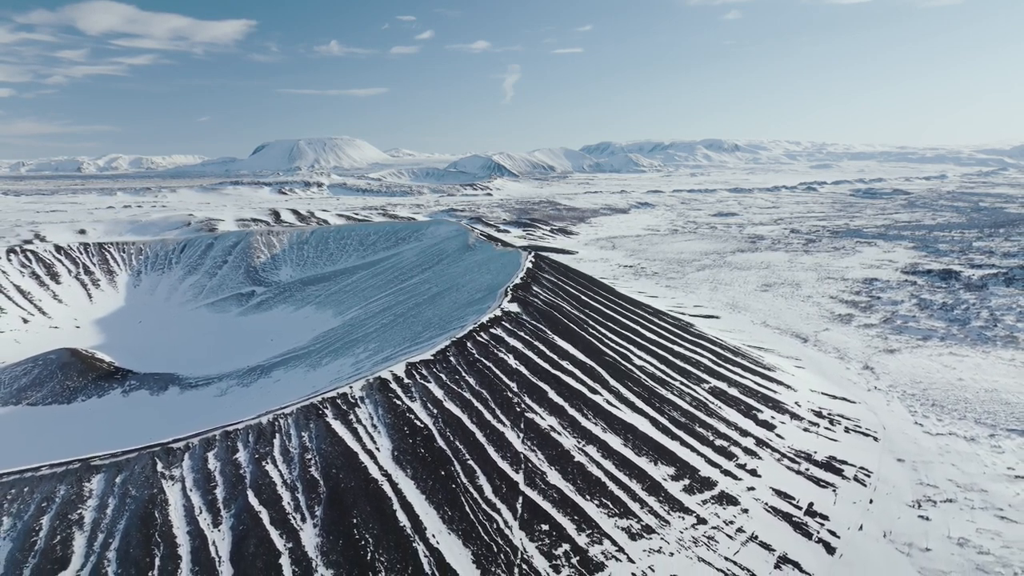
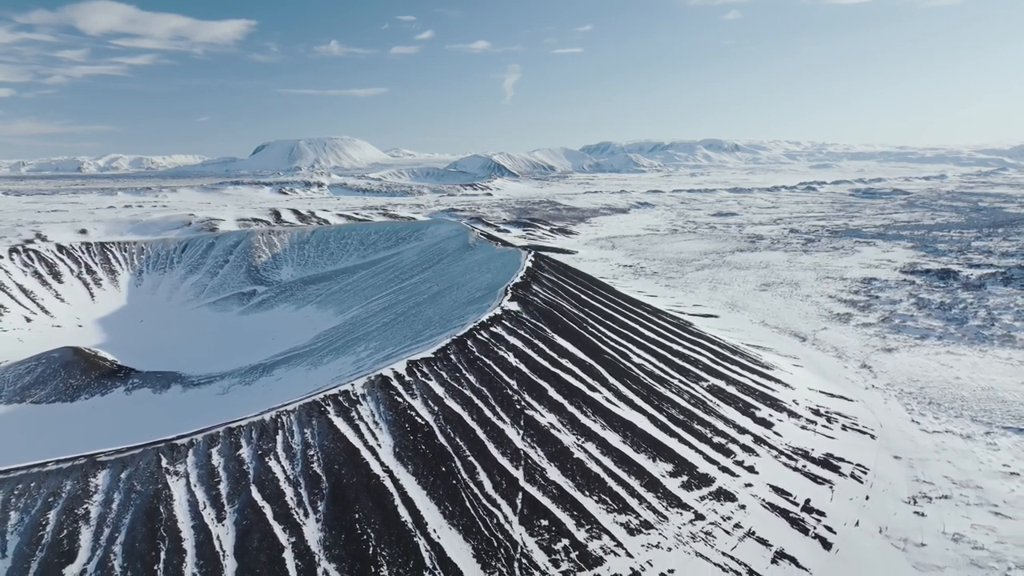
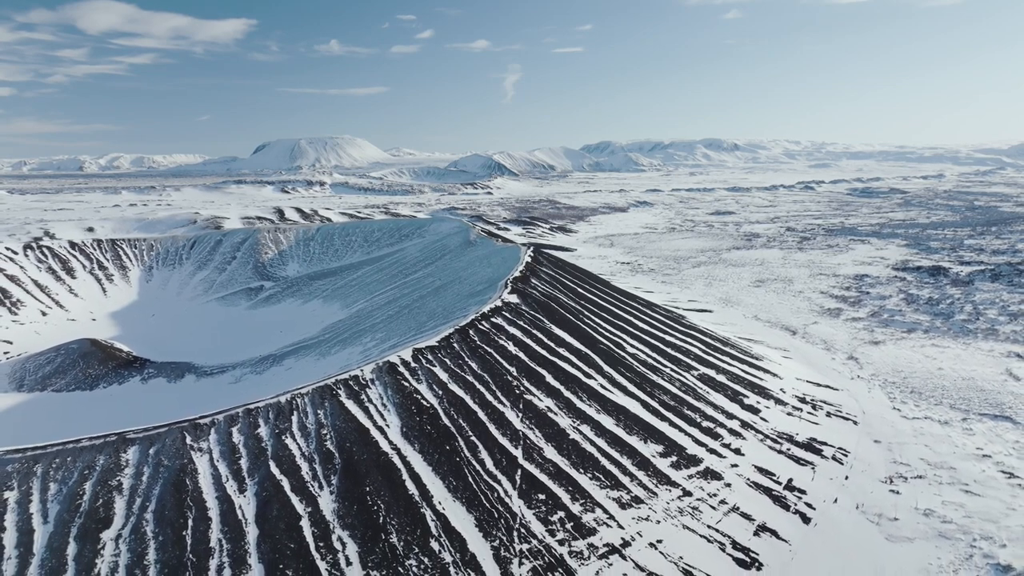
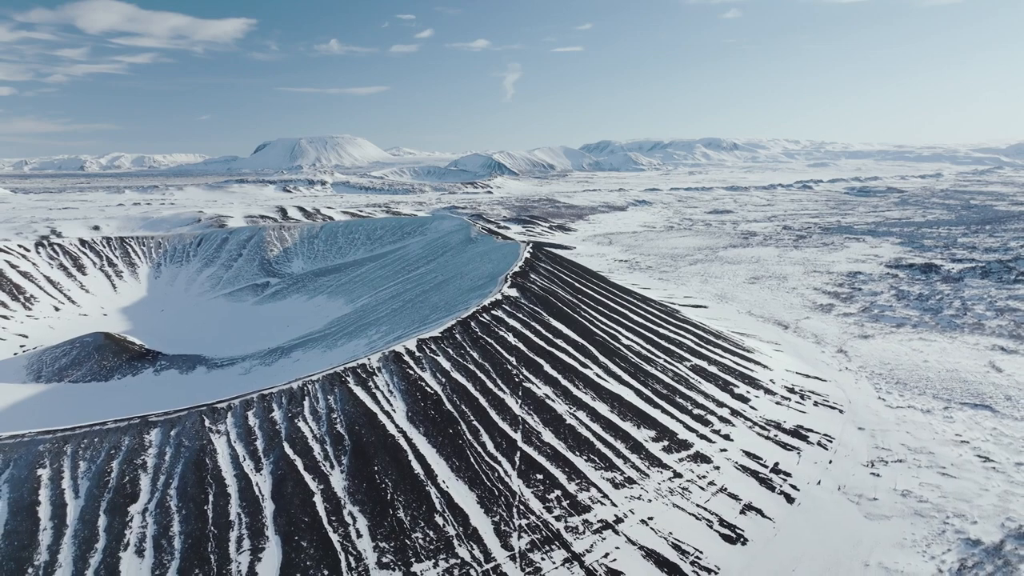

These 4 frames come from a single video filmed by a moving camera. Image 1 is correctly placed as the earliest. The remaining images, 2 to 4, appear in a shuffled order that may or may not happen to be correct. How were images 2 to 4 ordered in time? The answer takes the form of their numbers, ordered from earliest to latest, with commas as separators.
2, 3, 4
